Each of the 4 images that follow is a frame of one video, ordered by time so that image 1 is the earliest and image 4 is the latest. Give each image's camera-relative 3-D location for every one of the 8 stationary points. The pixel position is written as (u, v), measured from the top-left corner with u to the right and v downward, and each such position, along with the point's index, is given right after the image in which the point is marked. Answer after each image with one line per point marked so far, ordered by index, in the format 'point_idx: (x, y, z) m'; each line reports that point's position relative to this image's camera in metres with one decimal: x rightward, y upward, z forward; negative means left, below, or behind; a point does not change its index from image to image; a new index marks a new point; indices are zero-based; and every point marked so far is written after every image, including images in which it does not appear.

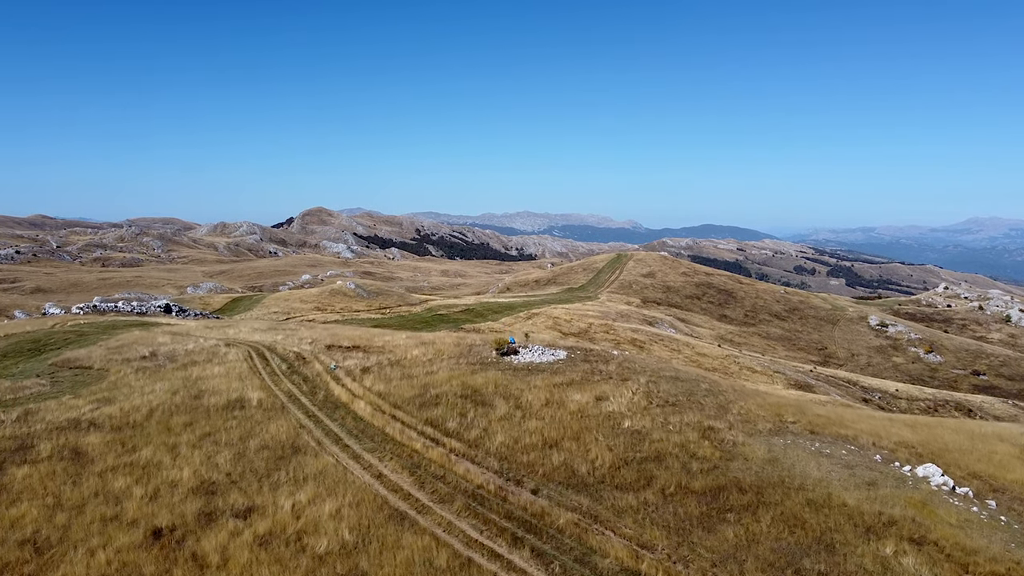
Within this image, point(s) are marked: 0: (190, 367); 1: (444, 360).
0: (-12.5, -3.1, +18.7) m
1: (-2.6, -2.8, +18.5) m
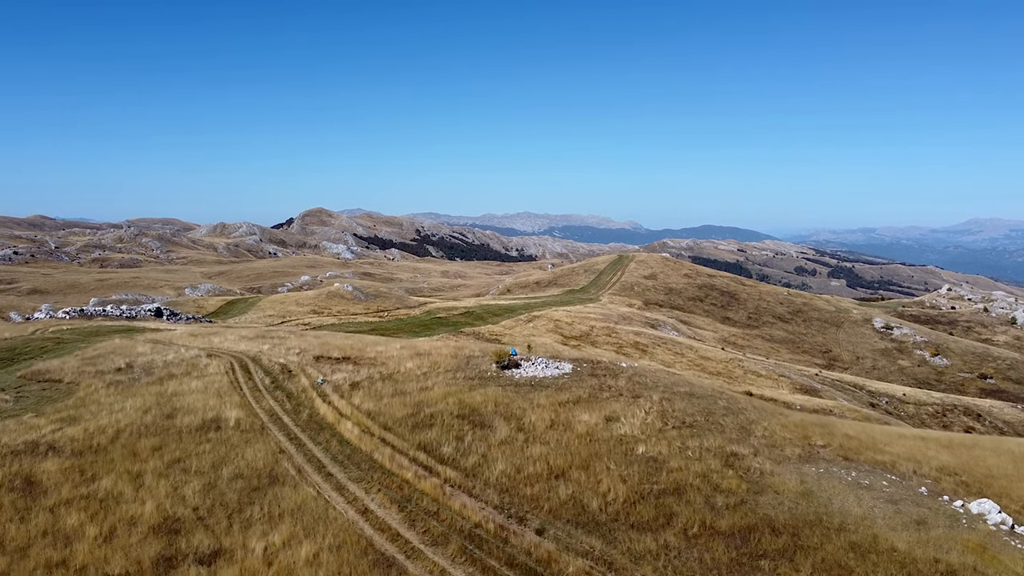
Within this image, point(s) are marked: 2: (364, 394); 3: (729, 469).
0: (-12.5, -3.4, +17.3) m
1: (-2.6, -3.1, +17.1) m
2: (-4.9, -3.5, +15.9) m
3: (+5.4, -4.5, +12.0) m
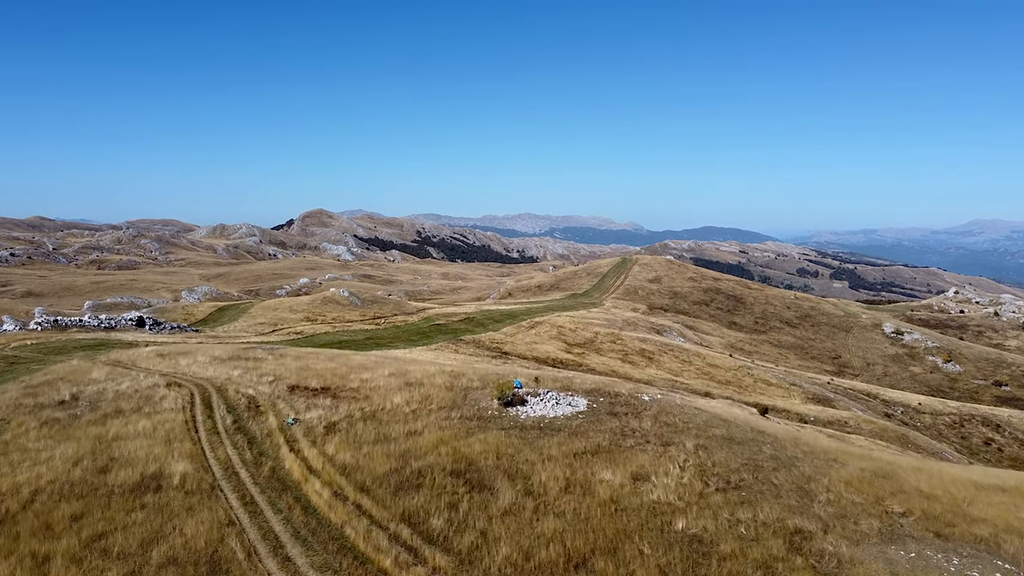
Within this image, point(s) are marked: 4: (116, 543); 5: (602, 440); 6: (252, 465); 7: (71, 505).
0: (-12.3, -4.1, +14.8) m
1: (-2.4, -3.8, +14.5) m
2: (-4.7, -4.2, +13.3) m
3: (+5.5, -5.2, +9.3) m
4: (-8.2, -5.3, +10.0) m
5: (+2.5, -4.1, +13.1) m
6: (-6.7, -4.6, +12.5) m
7: (-10.1, -5.0, +11.1) m
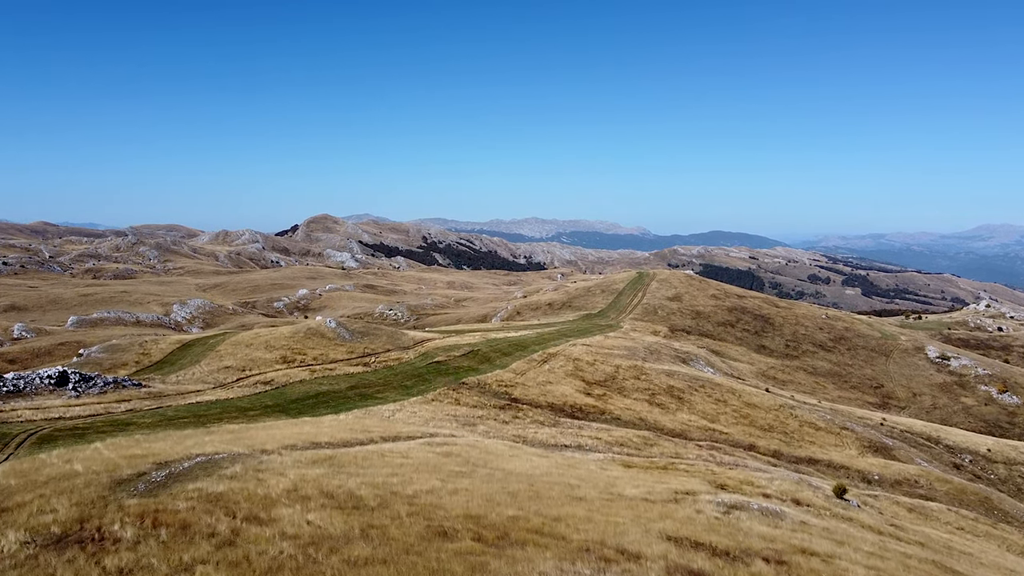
0: (-11.7, -7.5, +5.8) m
1: (-1.8, -7.3, +5.4) m
2: (-4.2, -7.6, +4.2) m
3: (+6.1, -8.6, +0.1) m
4: (-7.7, -8.7, +1.0) m
5: (+3.0, -7.6, +4.0) m
6: (-6.2, -8.0, +3.5) m
7: (-9.6, -8.4, +2.1) m
